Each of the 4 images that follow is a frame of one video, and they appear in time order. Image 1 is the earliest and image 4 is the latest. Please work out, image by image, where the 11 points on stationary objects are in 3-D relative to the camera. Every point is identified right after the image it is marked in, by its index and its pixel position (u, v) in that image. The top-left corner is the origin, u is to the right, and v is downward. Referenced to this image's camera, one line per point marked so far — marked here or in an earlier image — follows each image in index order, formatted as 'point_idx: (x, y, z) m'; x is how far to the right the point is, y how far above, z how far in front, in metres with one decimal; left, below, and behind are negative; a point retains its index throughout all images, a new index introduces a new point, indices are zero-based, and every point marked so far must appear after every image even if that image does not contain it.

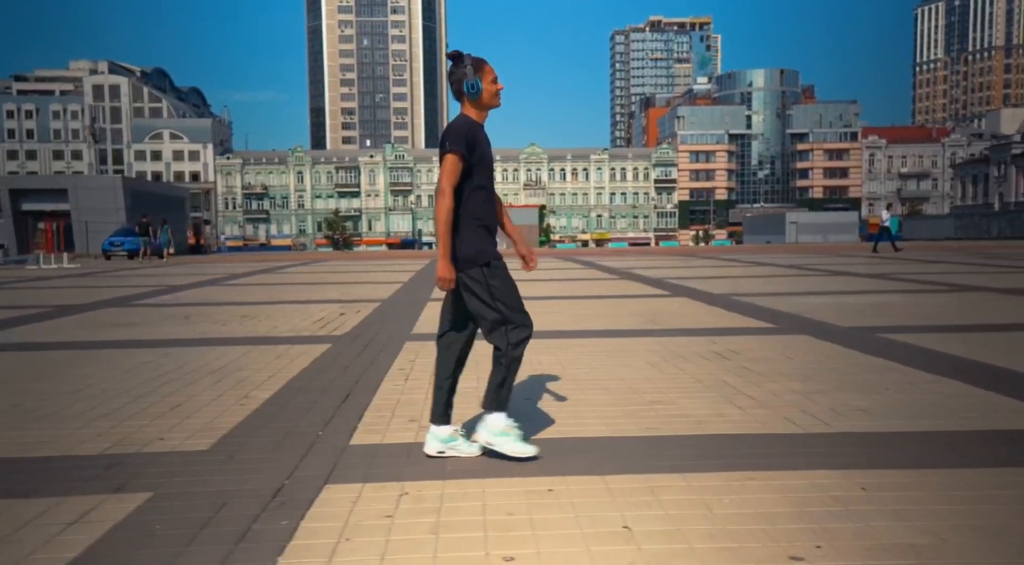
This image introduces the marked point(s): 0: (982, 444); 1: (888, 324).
0: (+2.5, -0.9, +3.5) m
1: (+5.2, -0.6, +8.6) m
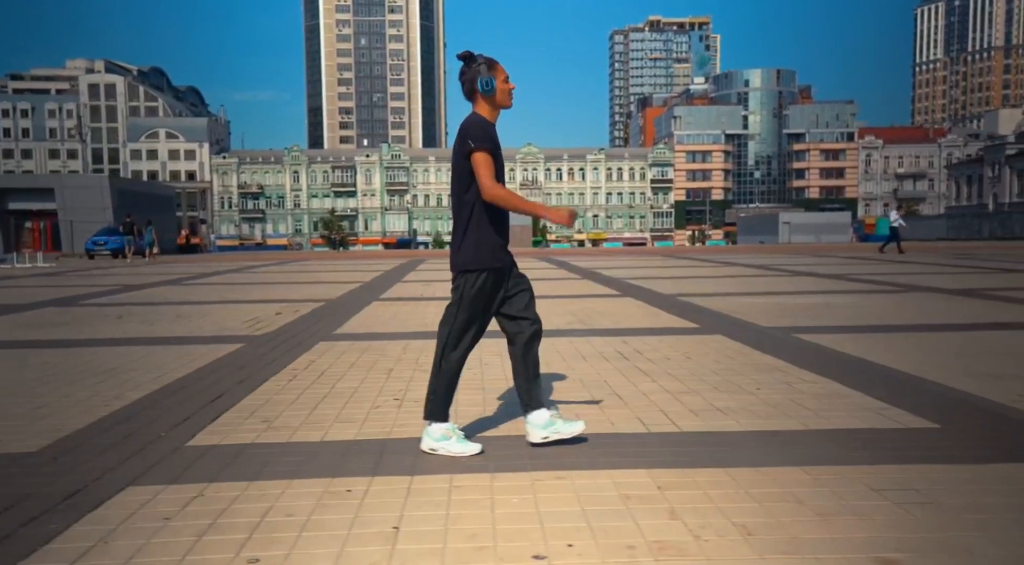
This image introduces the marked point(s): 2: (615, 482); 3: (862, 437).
0: (+1.6, -0.9, +3.5) m
1: (+4.2, -0.6, +8.7) m
2: (+0.5, -0.9, +2.9) m
3: (+2.0, -0.9, +3.6) m
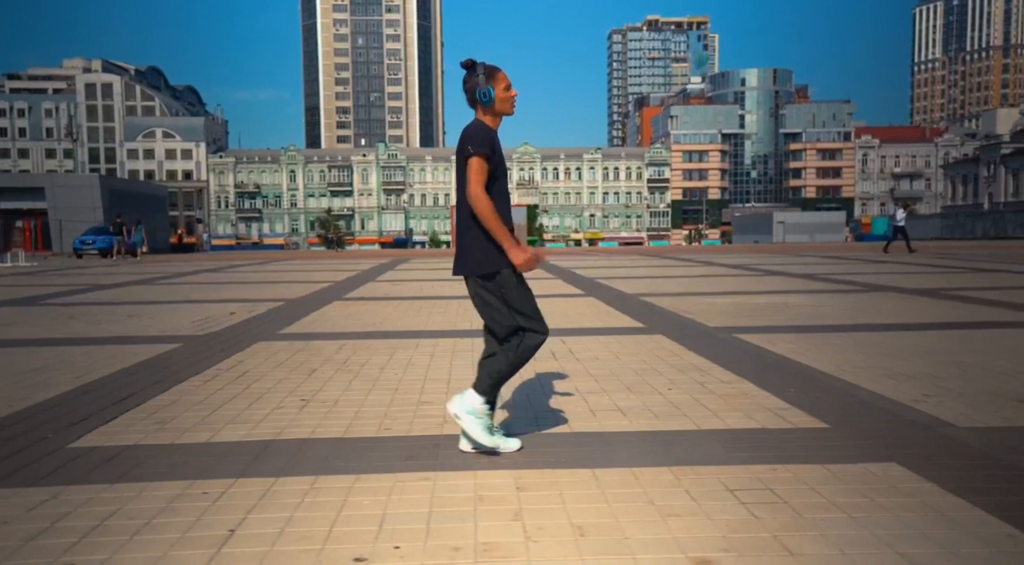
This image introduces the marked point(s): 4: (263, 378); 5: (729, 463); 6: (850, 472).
0: (+1.0, -0.9, +3.5) m
1: (+3.4, -0.6, +8.8) m
2: (-0.2, -0.9, +2.9) m
3: (+1.3, -0.9, +3.6) m
4: (-2.1, -0.8, +5.4) m
5: (+1.1, -0.9, +3.2) m
6: (+1.6, -0.9, +3.0) m
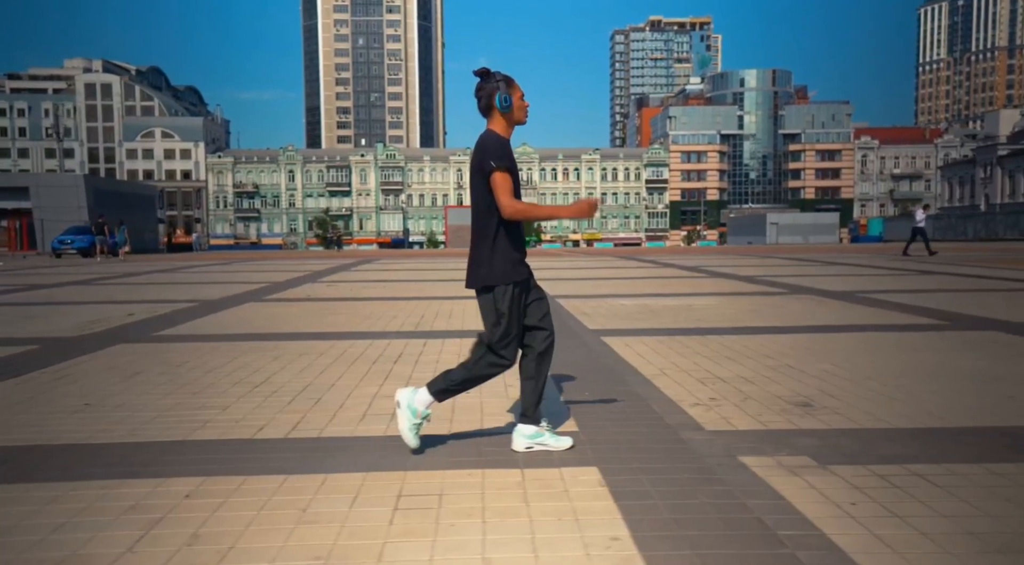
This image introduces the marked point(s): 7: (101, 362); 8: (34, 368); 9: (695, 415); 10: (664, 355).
0: (-0.5, -0.9, +3.5) m
1: (+1.8, -0.6, +8.8) m
2: (-1.6, -0.9, +2.9) m
3: (-0.2, -0.9, +3.6) m
4: (-3.7, -0.8, +5.3) m
5: (-0.4, -0.9, +3.2) m
6: (+0.1, -0.9, +3.0) m
7: (-4.0, -0.8, +6.2) m
8: (-4.5, -0.8, +6.0) m
9: (+1.2, -0.9, +4.1) m
10: (+1.6, -0.7, +6.3) m
